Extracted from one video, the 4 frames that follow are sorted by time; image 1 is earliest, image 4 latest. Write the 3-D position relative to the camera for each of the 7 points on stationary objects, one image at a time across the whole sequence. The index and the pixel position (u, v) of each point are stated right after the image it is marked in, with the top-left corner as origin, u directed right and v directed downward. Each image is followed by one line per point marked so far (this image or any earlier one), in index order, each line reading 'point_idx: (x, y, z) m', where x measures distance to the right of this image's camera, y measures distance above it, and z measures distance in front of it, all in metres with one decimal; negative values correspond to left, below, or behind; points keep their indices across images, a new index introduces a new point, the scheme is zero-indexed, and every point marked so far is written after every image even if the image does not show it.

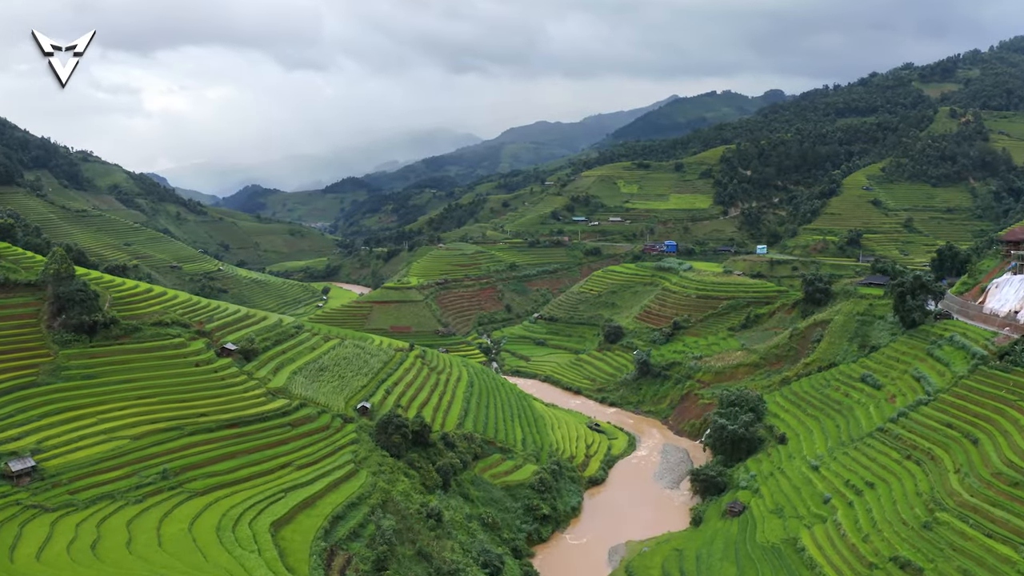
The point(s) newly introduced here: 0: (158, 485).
0: (-11.0, -6.1, +18.9) m
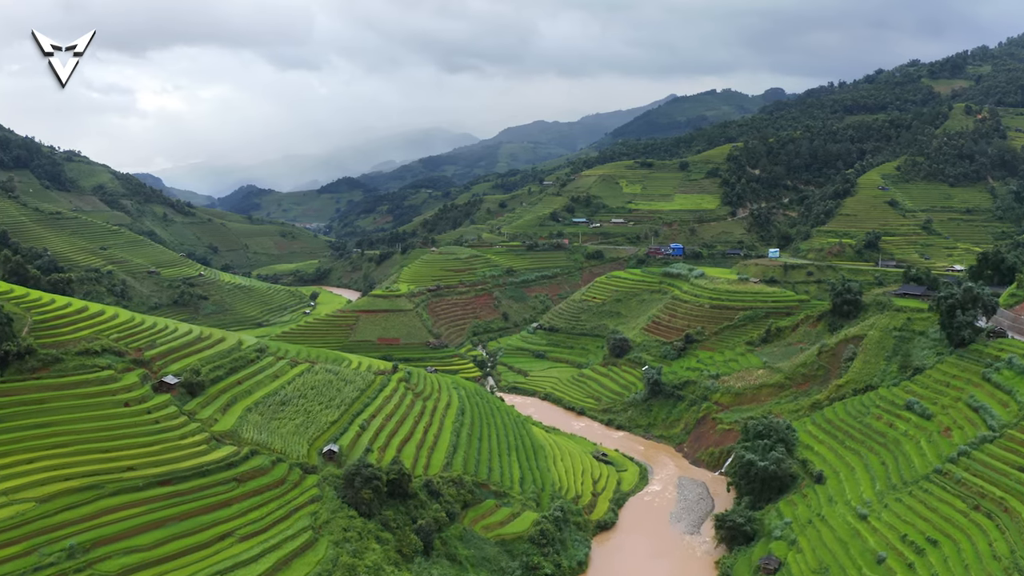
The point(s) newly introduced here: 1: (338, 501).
0: (-11.1, -6.9, +14.8) m
1: (-5.5, -6.7, +19.1) m
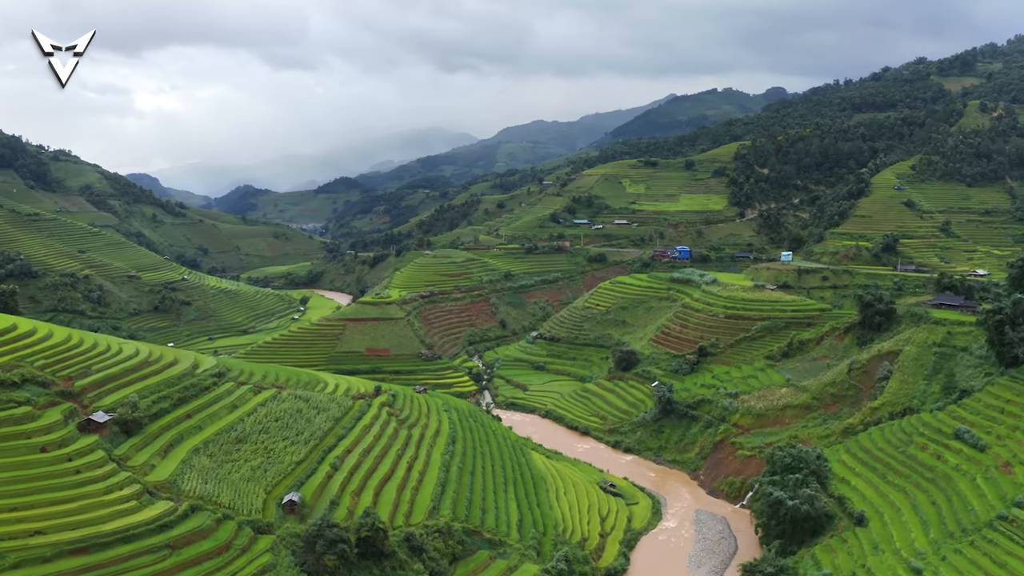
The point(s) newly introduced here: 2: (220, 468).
0: (-11.2, -7.4, +11.4) m
1: (-5.6, -7.3, +15.6) m
2: (-9.0, -5.6, +18.8) m
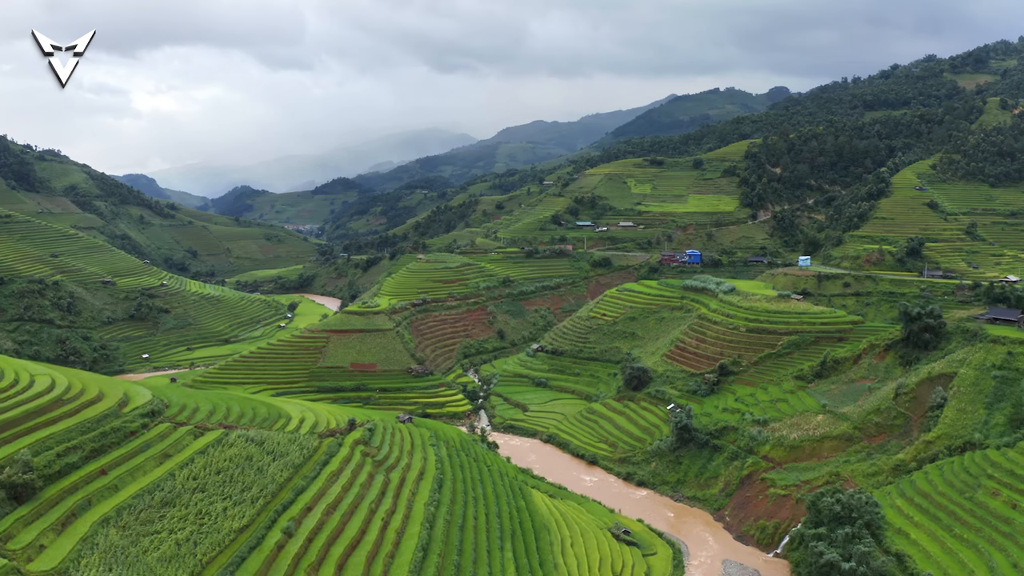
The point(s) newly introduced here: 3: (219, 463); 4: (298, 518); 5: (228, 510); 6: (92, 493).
0: (-11.3, -8.0, +7.4) m
1: (-5.7, -7.9, +11.6) m
2: (-9.1, -6.2, +14.8) m
3: (-8.9, -5.2, +18.7) m
4: (-6.1, -6.6, +17.4) m
5: (-7.8, -6.0, +16.7) m
6: (-11.0, -5.3, +16.2) m
